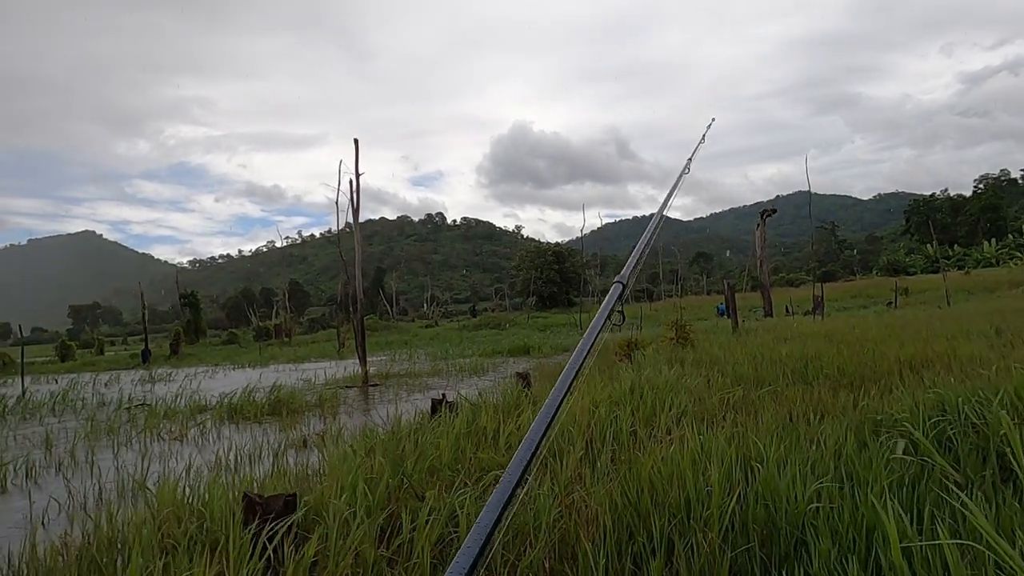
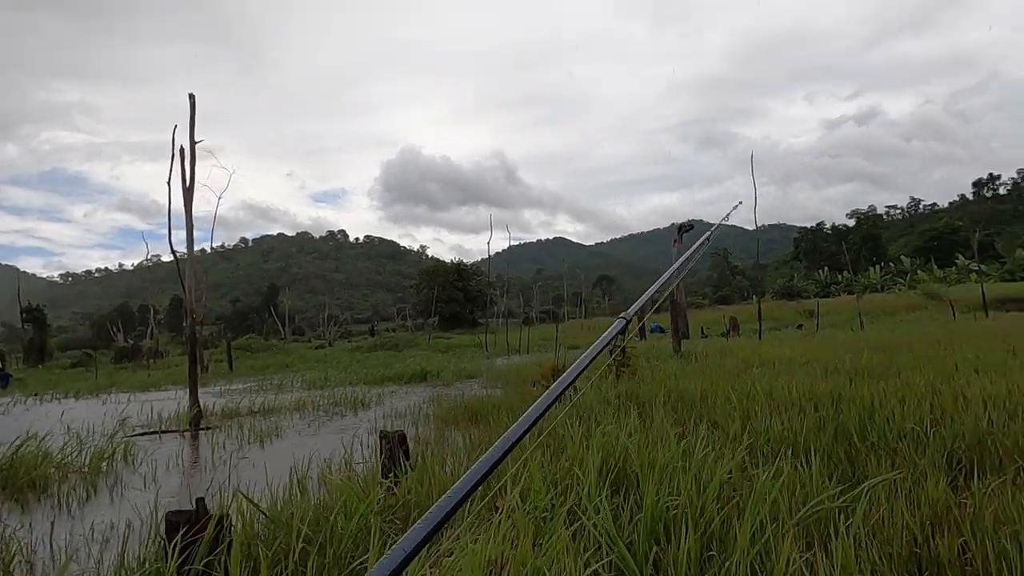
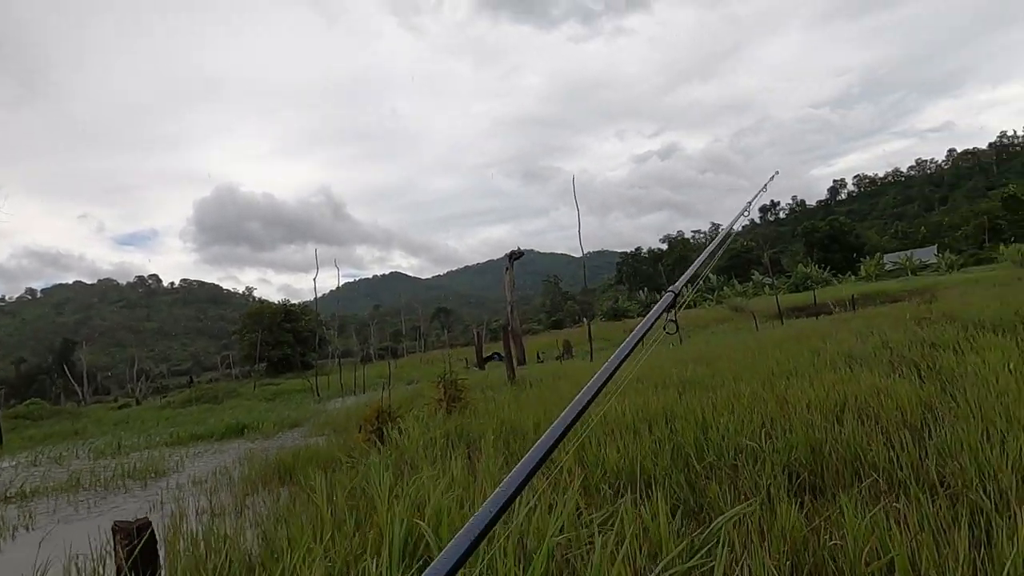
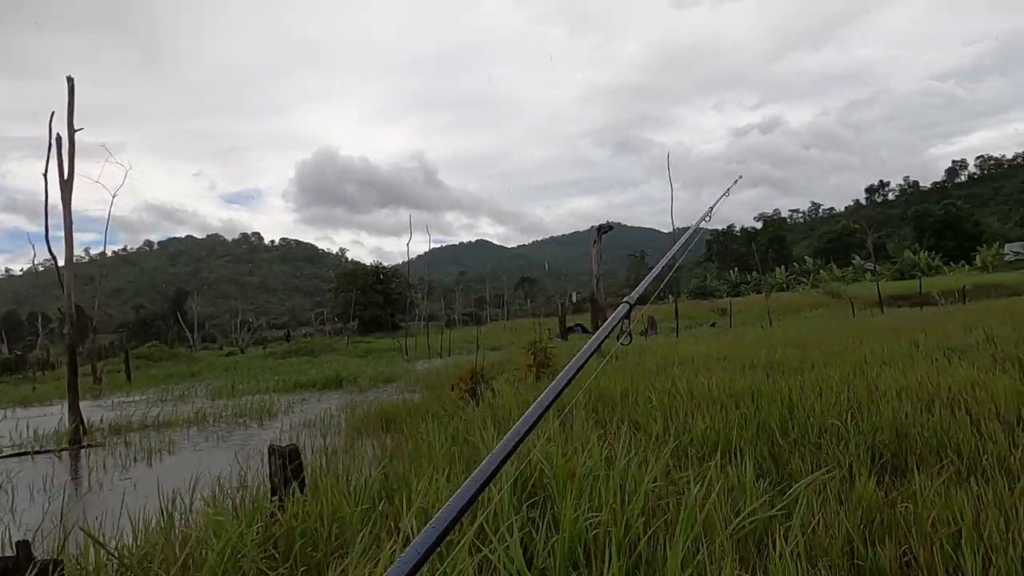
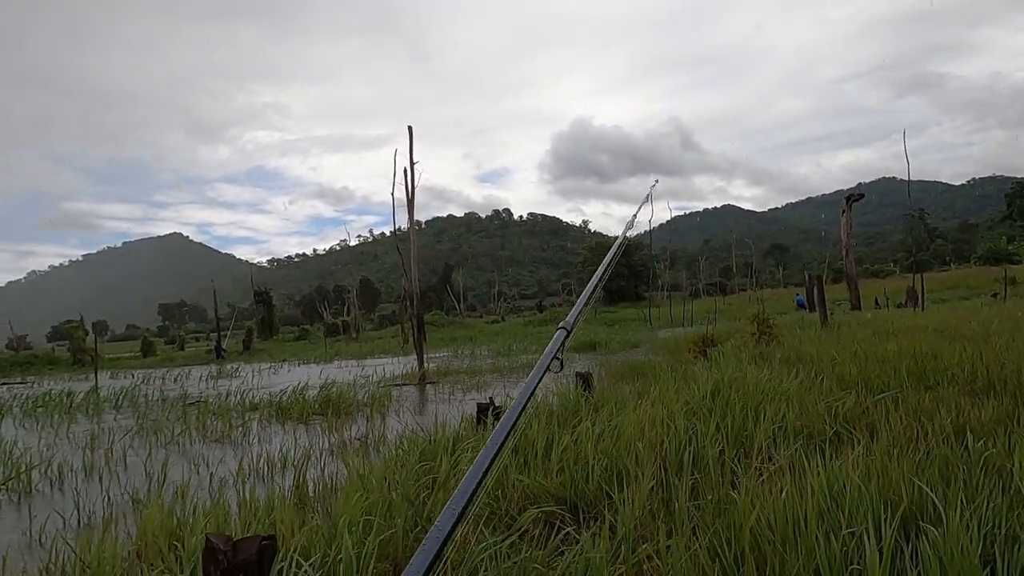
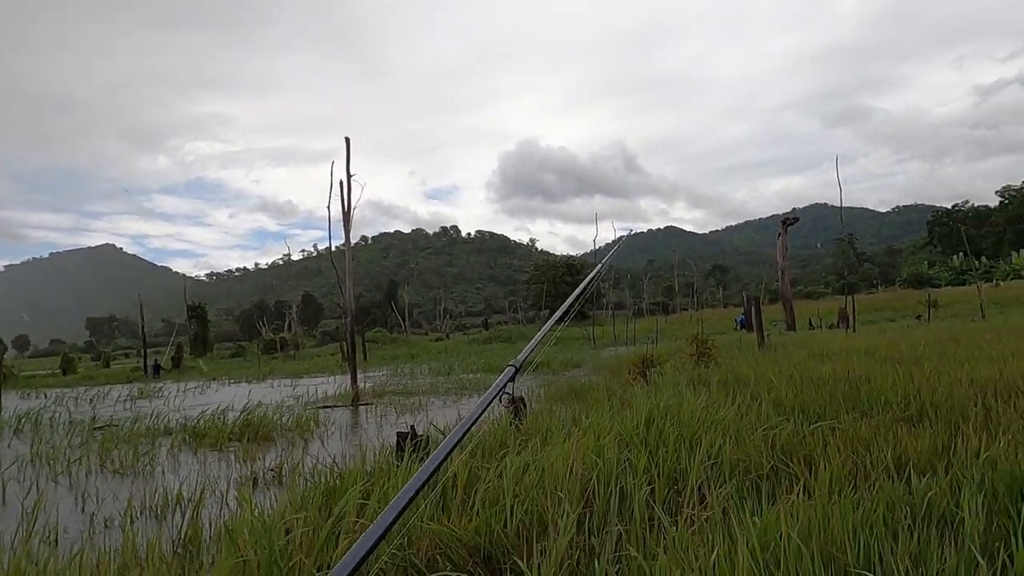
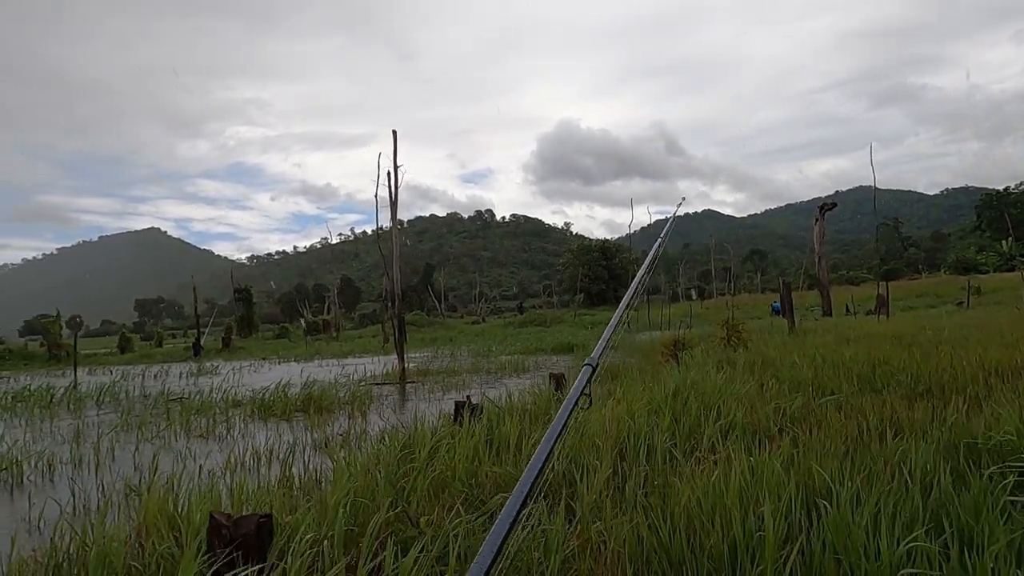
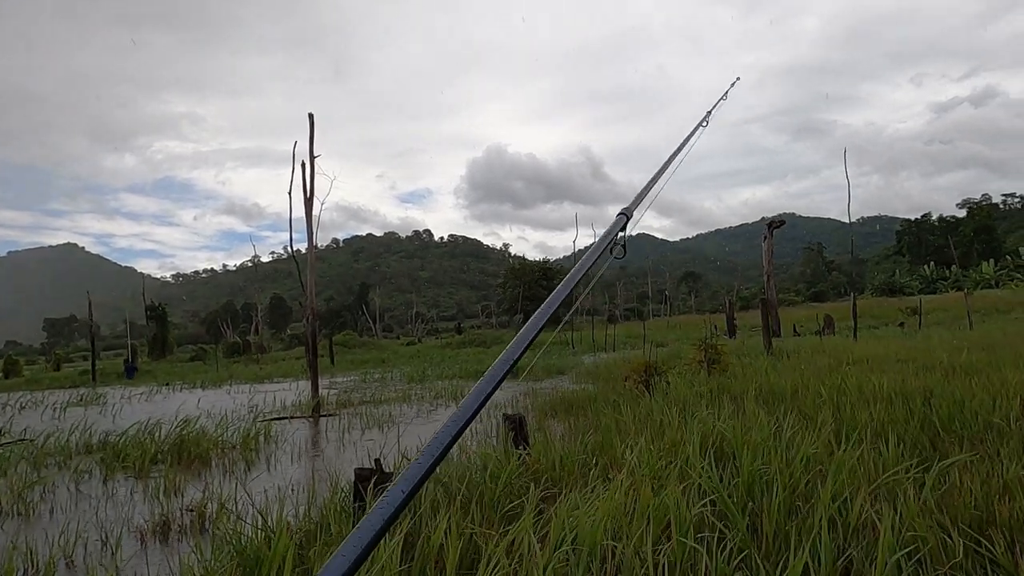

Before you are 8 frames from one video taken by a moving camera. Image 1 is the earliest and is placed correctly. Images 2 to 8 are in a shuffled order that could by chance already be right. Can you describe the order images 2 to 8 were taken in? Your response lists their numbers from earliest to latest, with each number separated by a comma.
7, 5, 6, 8, 2, 4, 3
